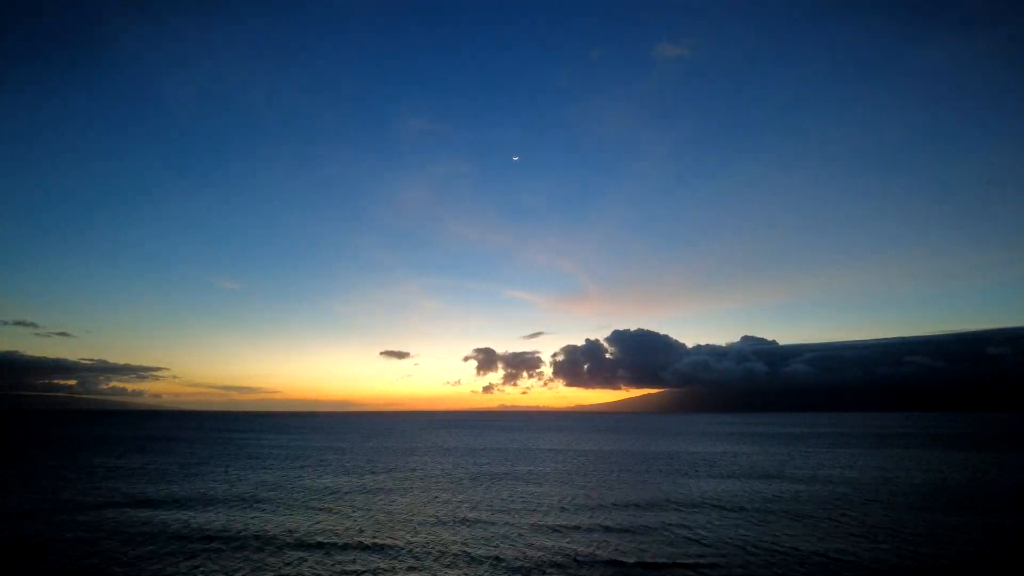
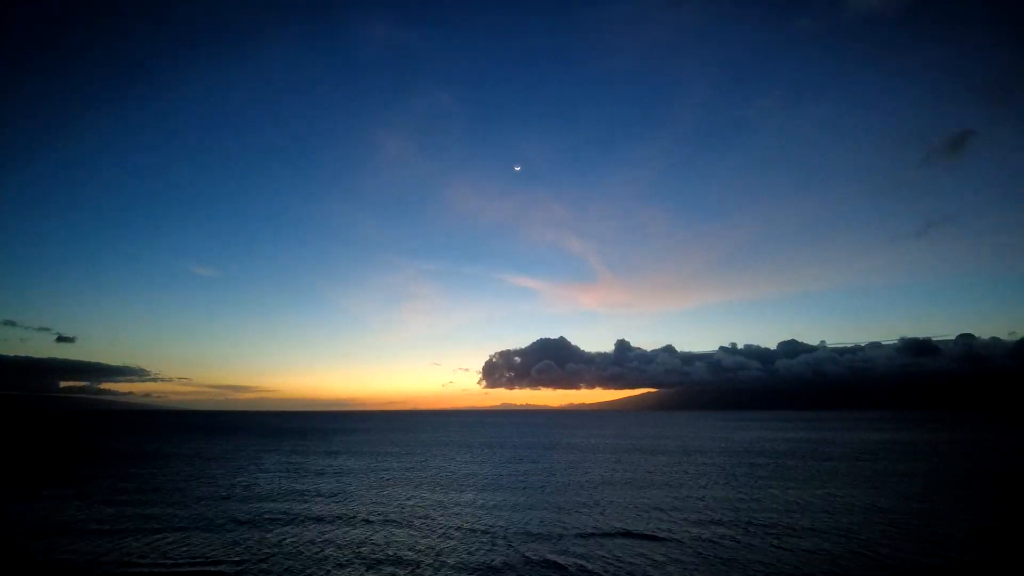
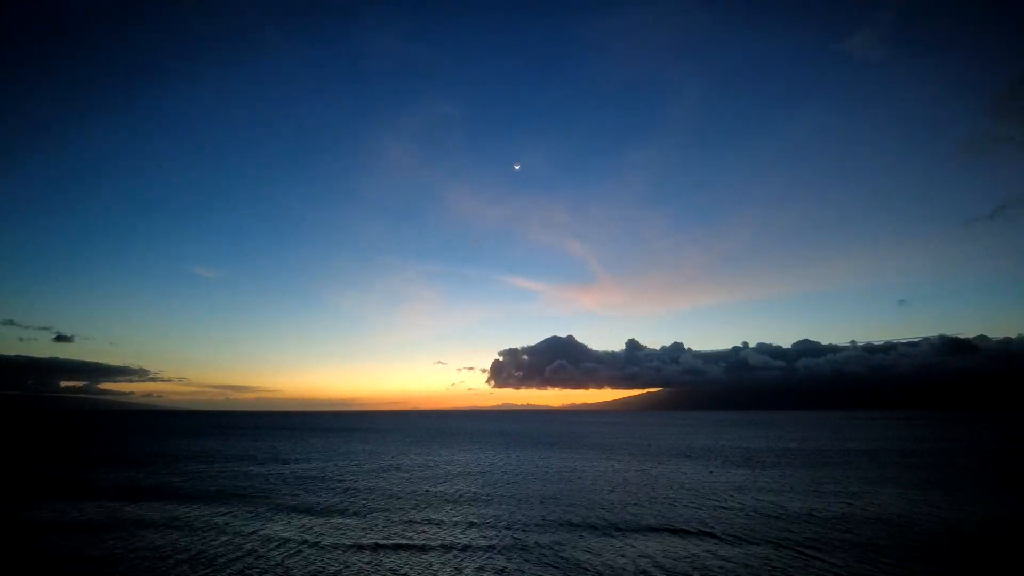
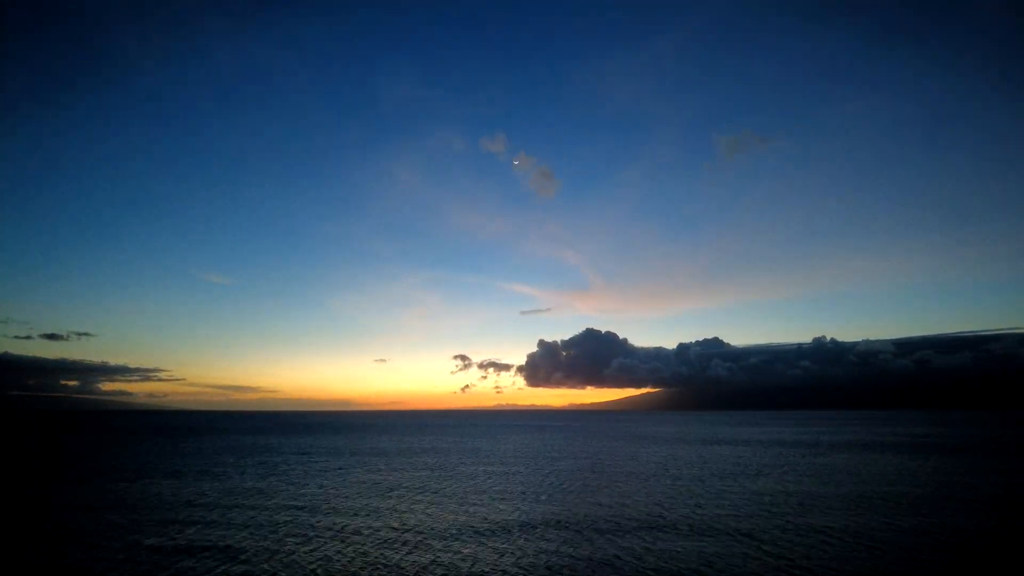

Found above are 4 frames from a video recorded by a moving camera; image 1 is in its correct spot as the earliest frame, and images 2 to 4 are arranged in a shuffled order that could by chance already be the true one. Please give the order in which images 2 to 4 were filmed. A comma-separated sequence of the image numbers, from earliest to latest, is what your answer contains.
4, 3, 2
